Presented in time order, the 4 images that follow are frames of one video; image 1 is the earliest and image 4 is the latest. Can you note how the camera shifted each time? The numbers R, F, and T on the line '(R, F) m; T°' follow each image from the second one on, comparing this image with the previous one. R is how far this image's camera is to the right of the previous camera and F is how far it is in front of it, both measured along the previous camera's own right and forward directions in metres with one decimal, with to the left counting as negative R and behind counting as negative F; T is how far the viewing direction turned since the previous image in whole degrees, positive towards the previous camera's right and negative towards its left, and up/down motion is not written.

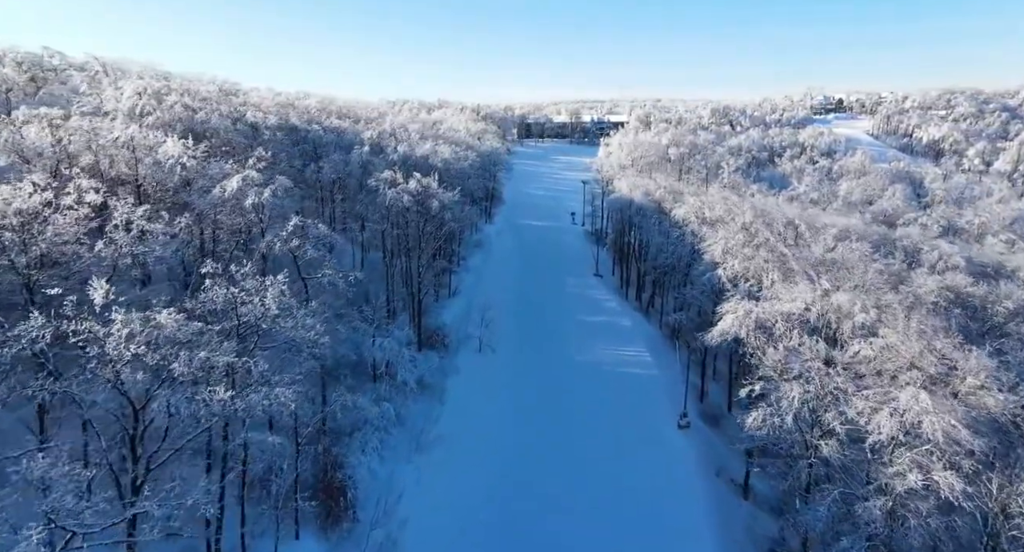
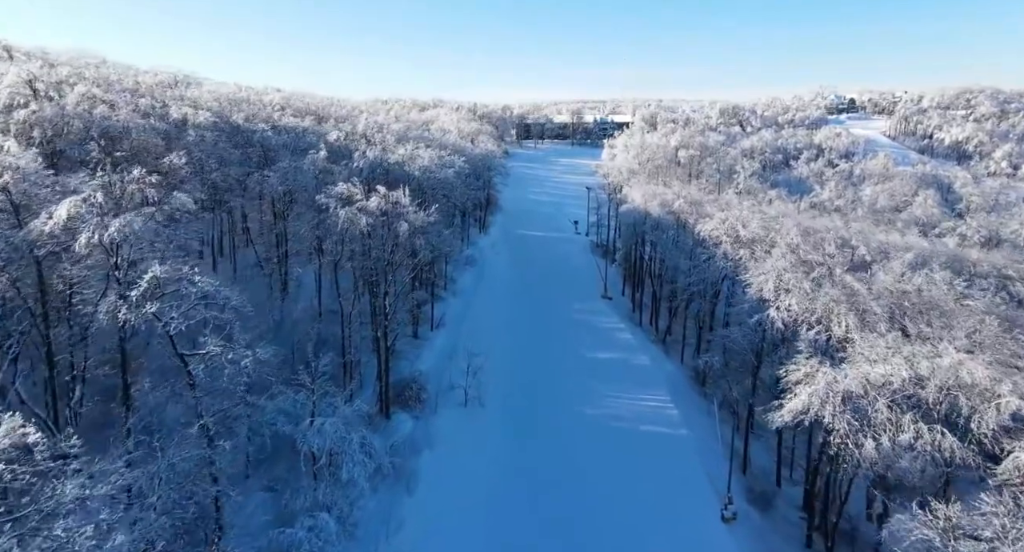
(+0.4, +10.2) m; 0°
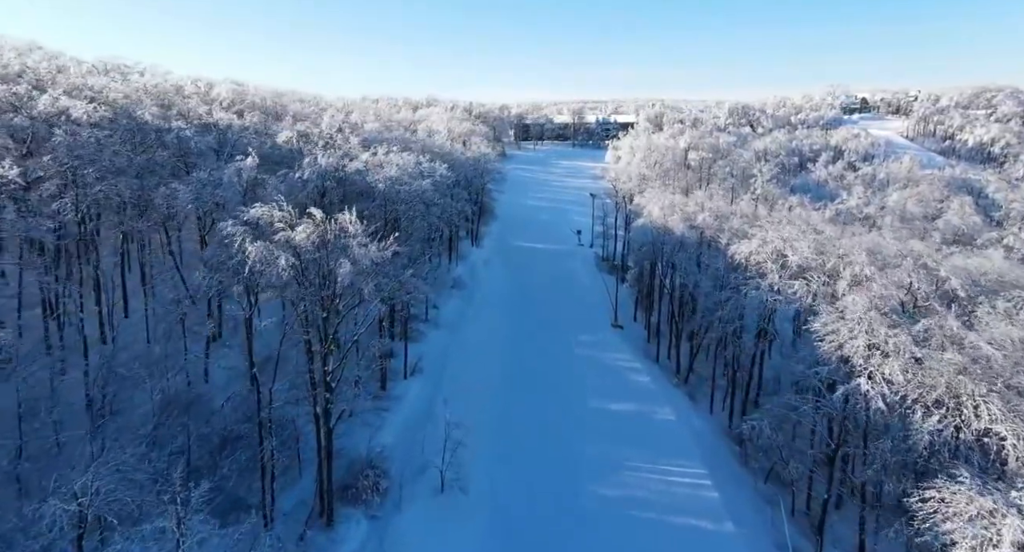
(+0.4, +10.1) m; 0°
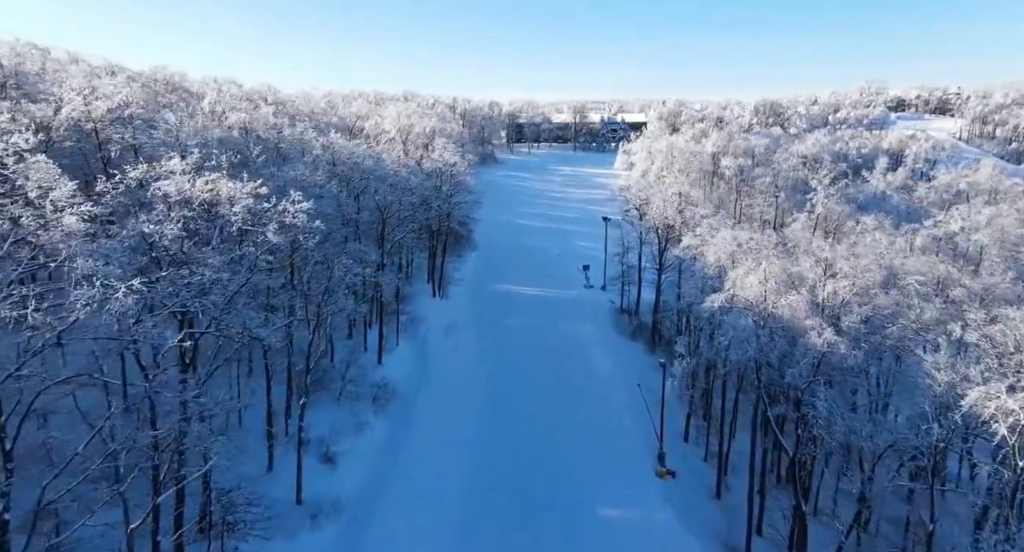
(+1.6, +26.7) m; 0°
